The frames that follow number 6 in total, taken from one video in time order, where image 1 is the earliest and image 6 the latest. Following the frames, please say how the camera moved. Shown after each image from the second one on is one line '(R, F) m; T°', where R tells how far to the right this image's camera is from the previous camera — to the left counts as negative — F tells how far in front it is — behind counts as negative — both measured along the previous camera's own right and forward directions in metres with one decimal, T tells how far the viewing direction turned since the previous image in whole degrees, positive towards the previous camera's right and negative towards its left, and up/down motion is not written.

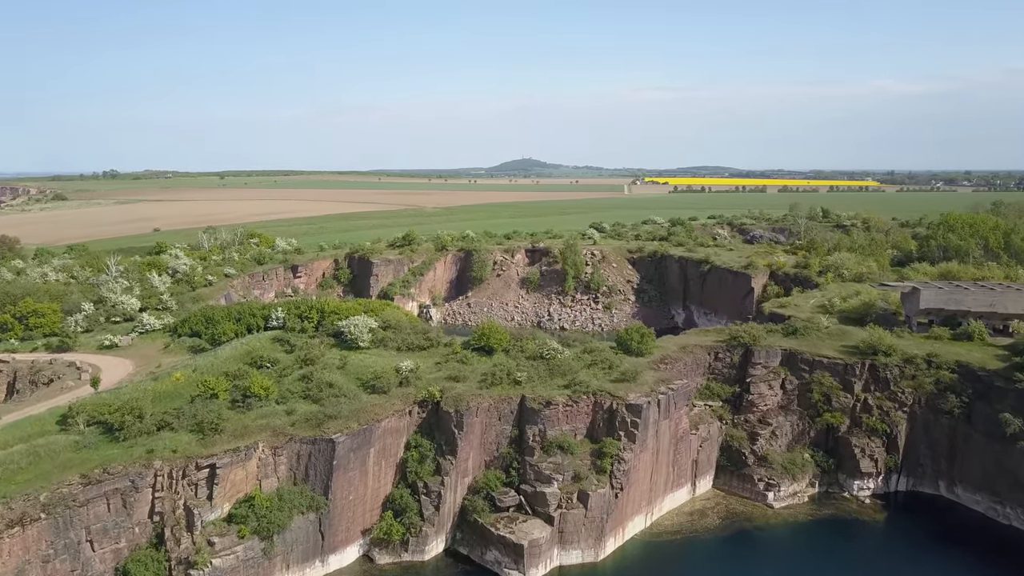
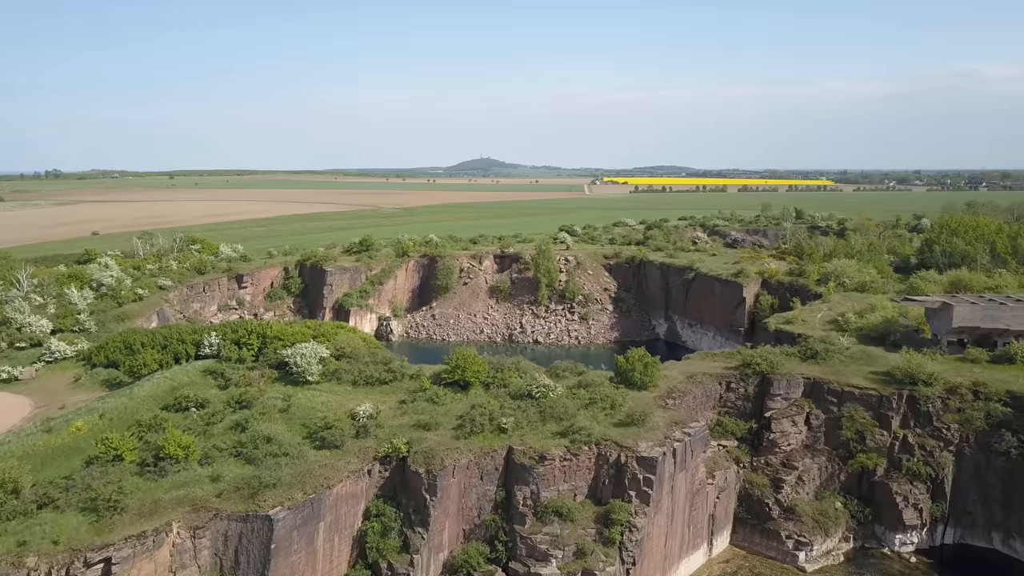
(-0.5, +3.7) m; +3°
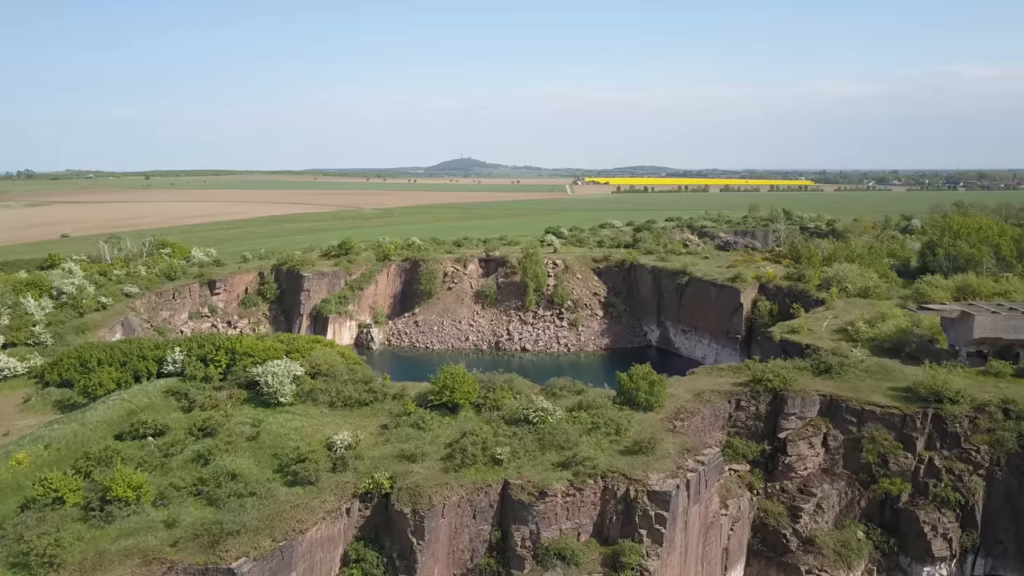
(-0.3, +1.7) m; +1°
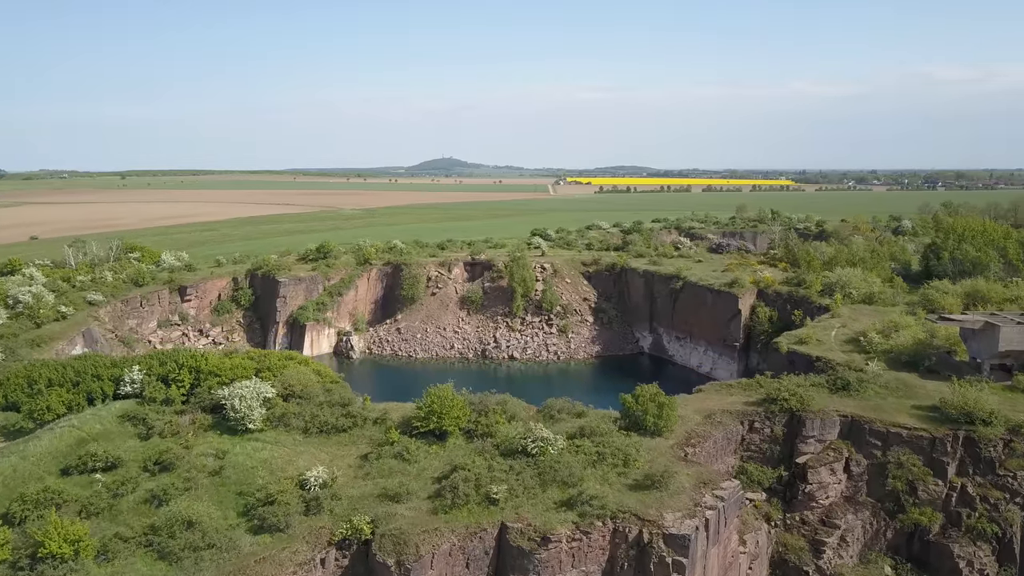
(-0.2, +1.7) m; +1°
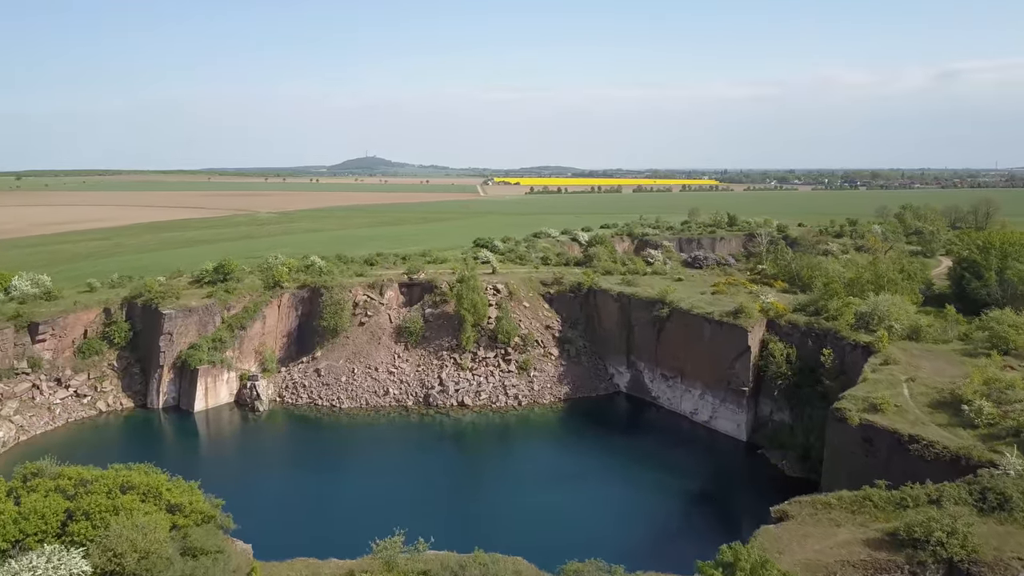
(-0.8, +7.2) m; +5°
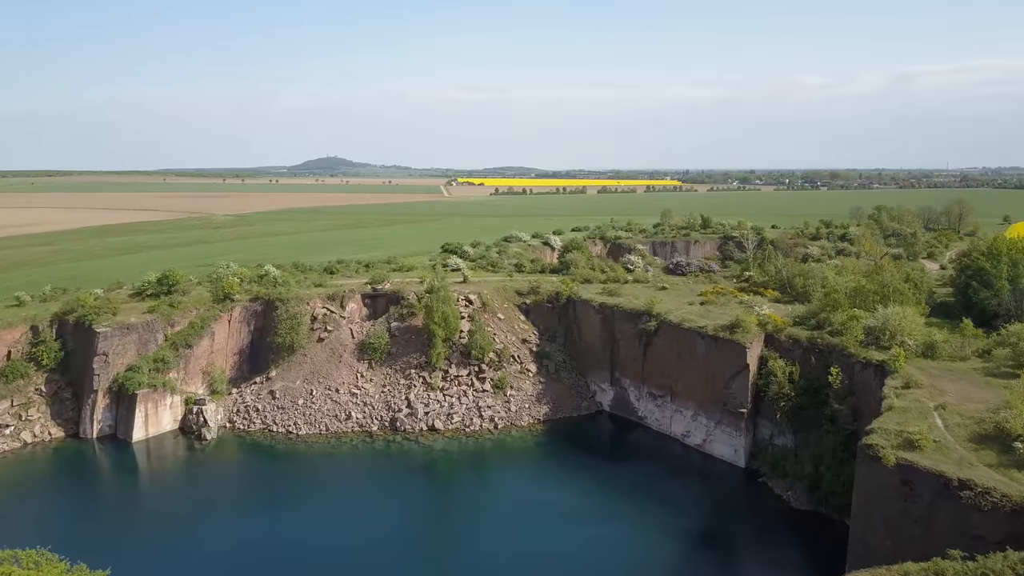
(-0.4, +2.5) m; +3°
